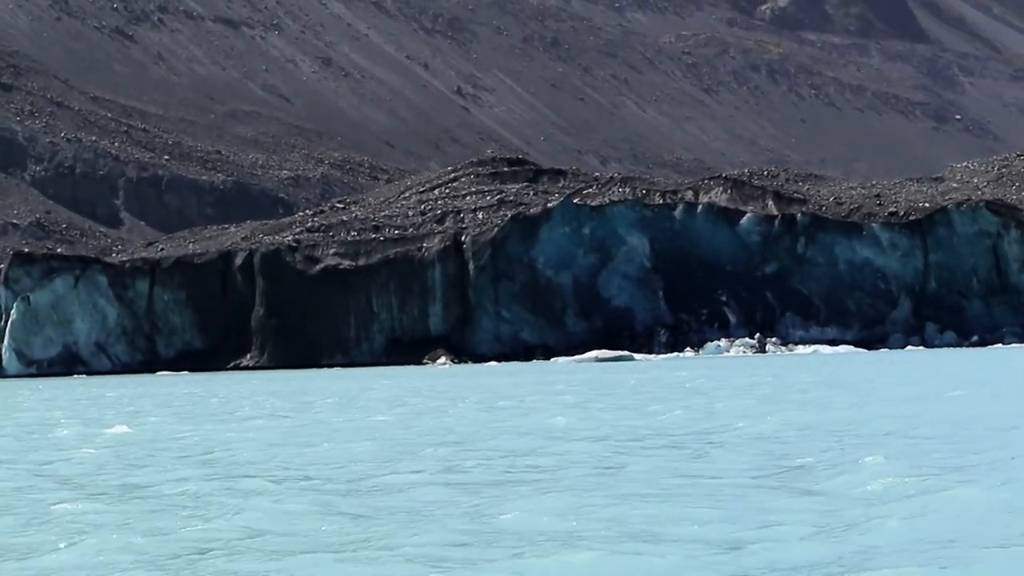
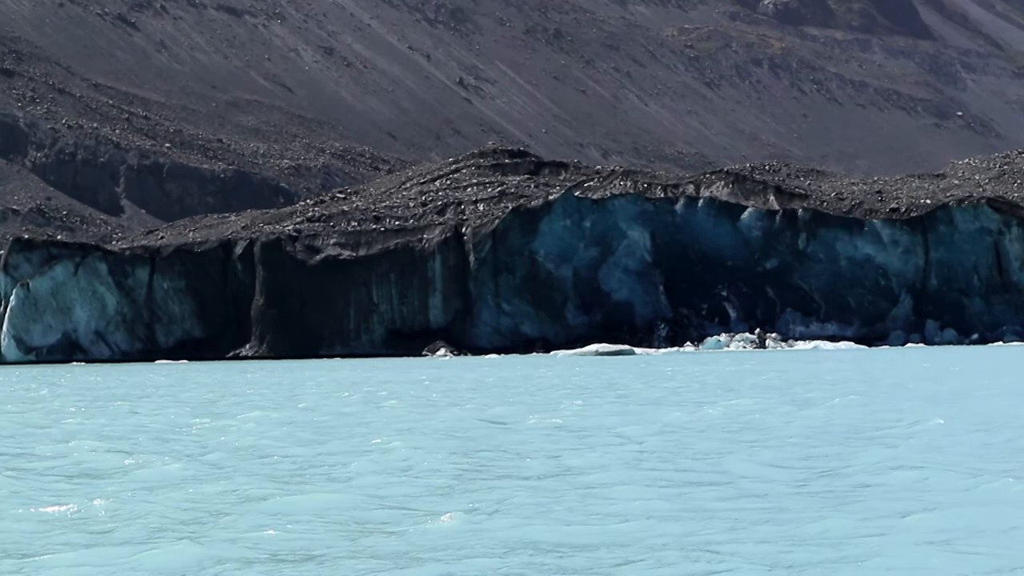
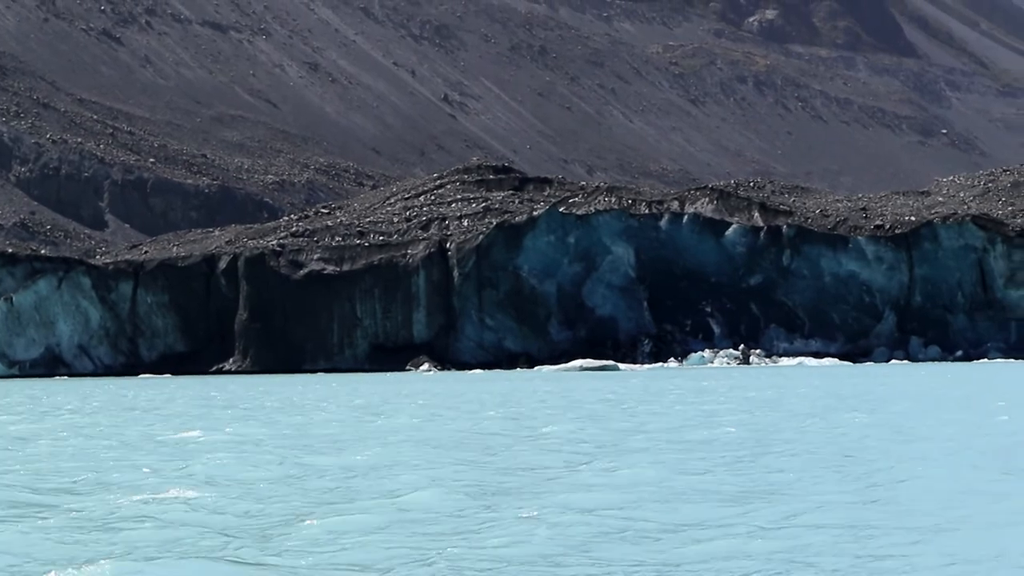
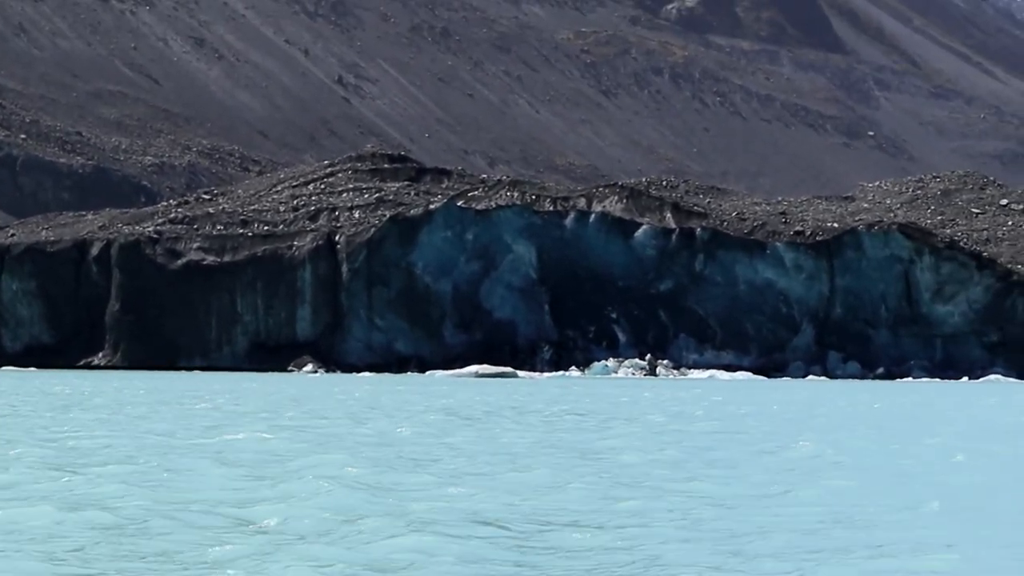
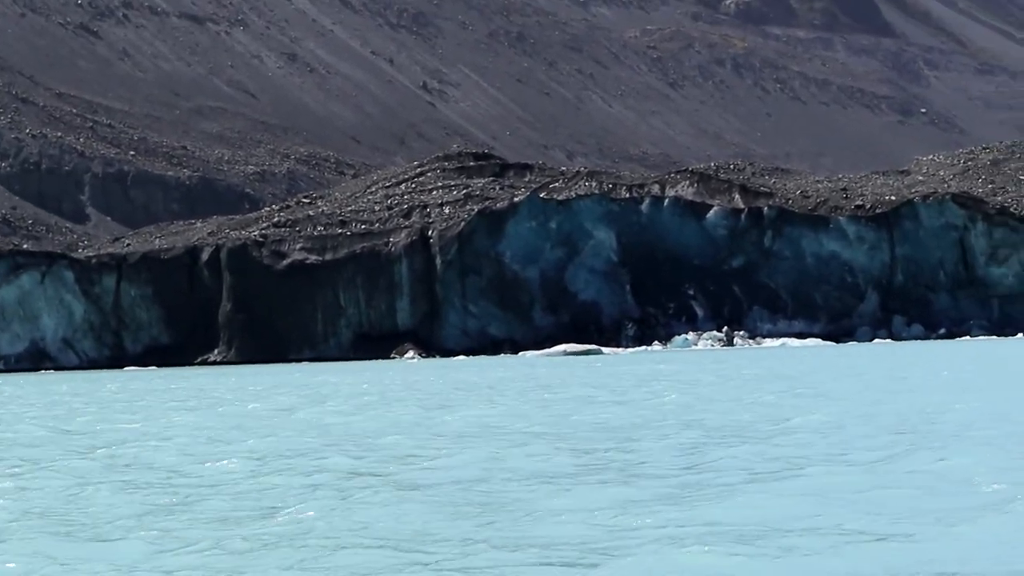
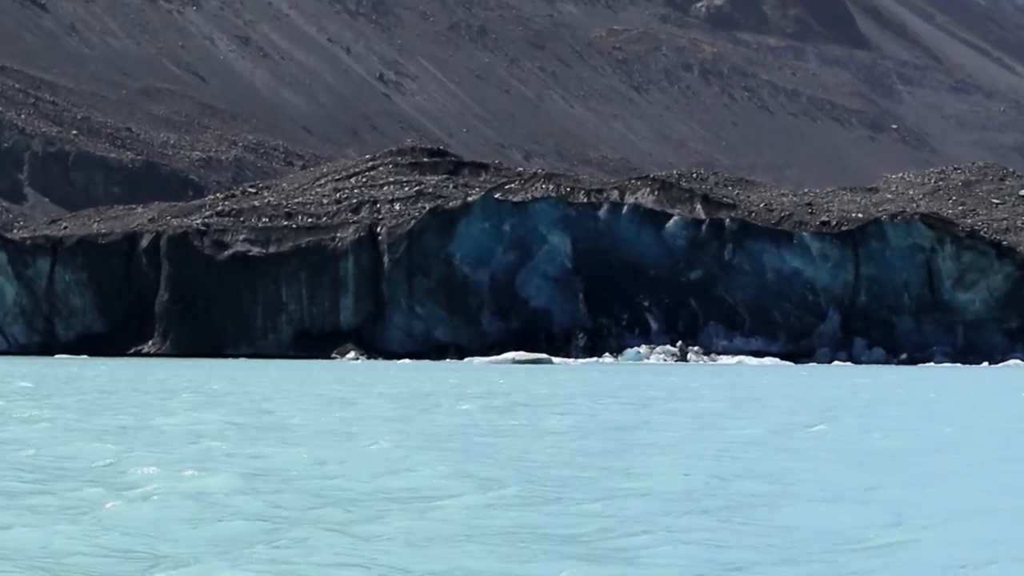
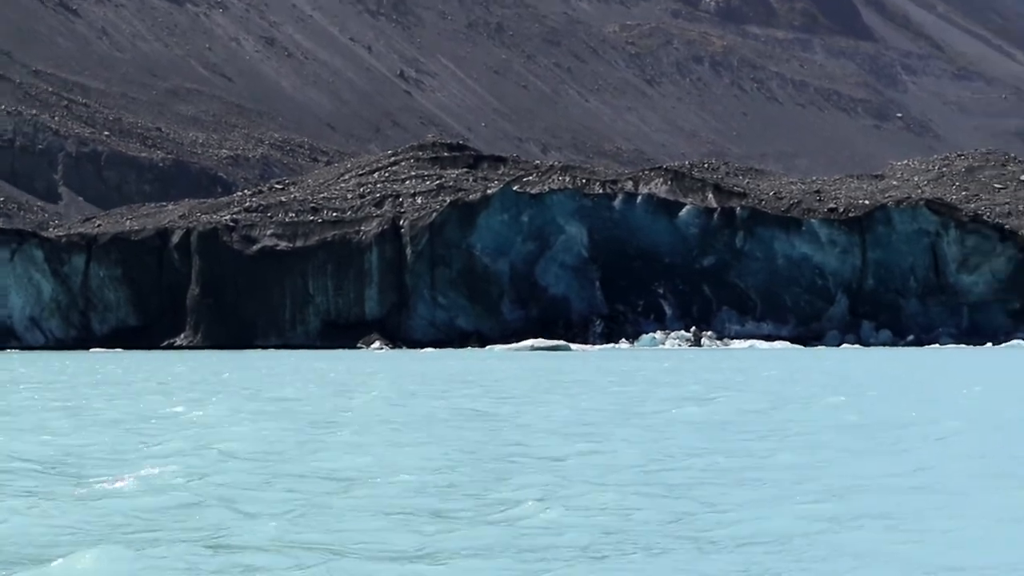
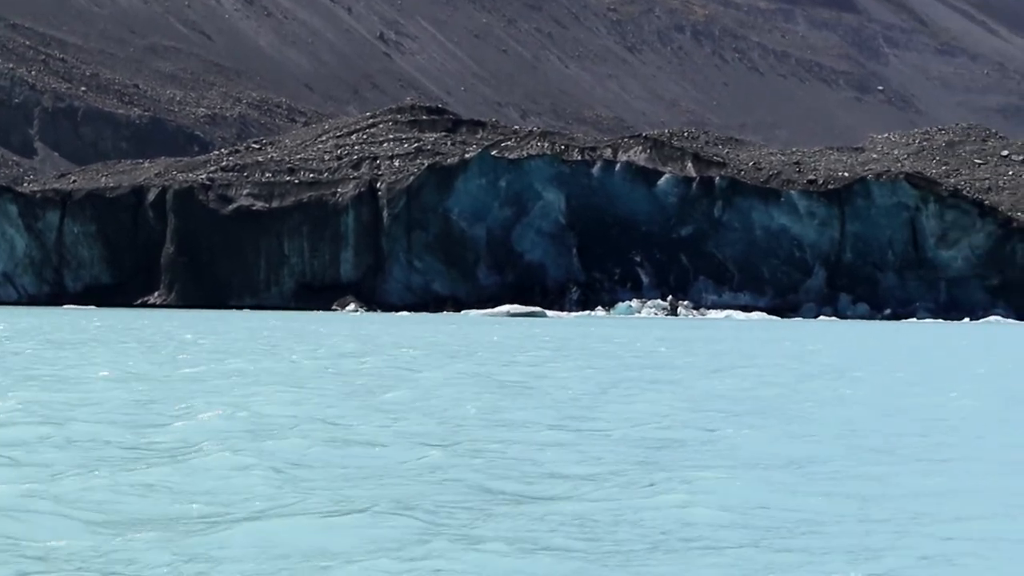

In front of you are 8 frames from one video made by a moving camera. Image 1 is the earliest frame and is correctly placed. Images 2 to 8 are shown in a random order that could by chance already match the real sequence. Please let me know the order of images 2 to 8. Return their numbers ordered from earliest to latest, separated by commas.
5, 2, 3, 7, 8, 6, 4
